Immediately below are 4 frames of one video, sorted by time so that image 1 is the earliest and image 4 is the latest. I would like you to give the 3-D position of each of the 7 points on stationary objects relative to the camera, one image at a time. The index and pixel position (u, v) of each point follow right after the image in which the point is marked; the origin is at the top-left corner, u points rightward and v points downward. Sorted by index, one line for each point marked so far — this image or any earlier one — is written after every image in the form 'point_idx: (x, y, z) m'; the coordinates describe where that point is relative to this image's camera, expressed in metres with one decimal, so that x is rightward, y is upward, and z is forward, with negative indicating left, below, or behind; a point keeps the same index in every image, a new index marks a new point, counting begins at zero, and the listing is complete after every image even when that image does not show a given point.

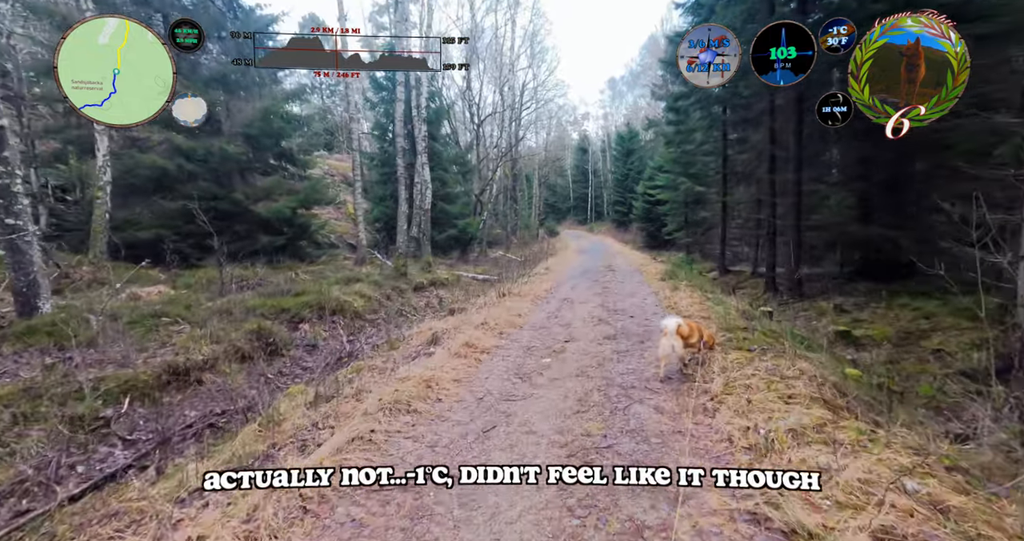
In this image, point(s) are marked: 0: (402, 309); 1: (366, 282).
0: (-2.7, -1.1, +11.1) m
1: (-4.1, -0.4, +13.0) m
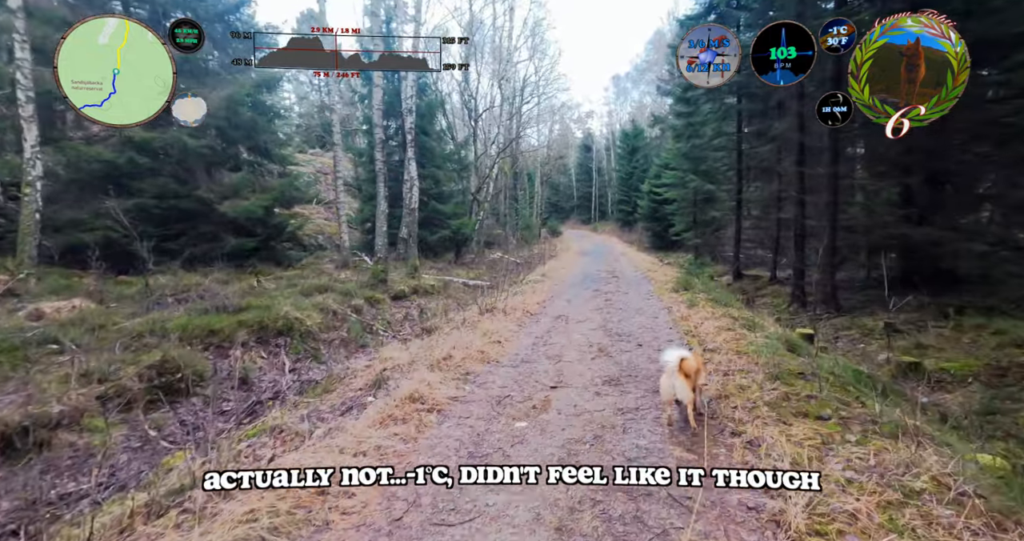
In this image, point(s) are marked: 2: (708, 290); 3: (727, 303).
0: (-2.9, -1.2, +9.5) m
1: (-4.3, -0.6, +11.4) m
2: (+4.4, -0.4, +10.3) m
3: (+4.0, -0.6, +8.5) m
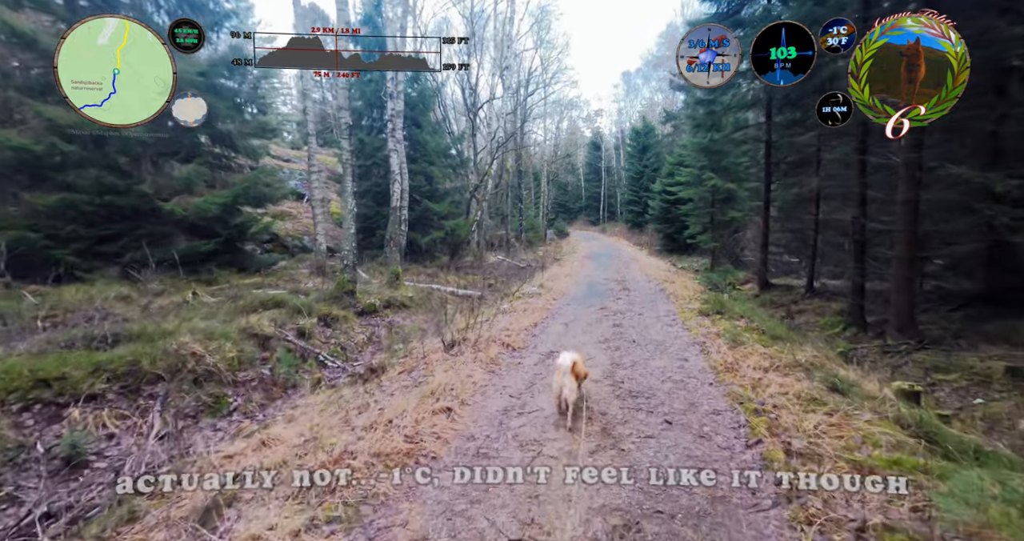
0: (-3.2, -1.5, +7.4) m
1: (-4.6, -0.8, +9.4) m
2: (+4.1, -0.7, +8.1) m
3: (+3.7, -0.9, +6.3) m
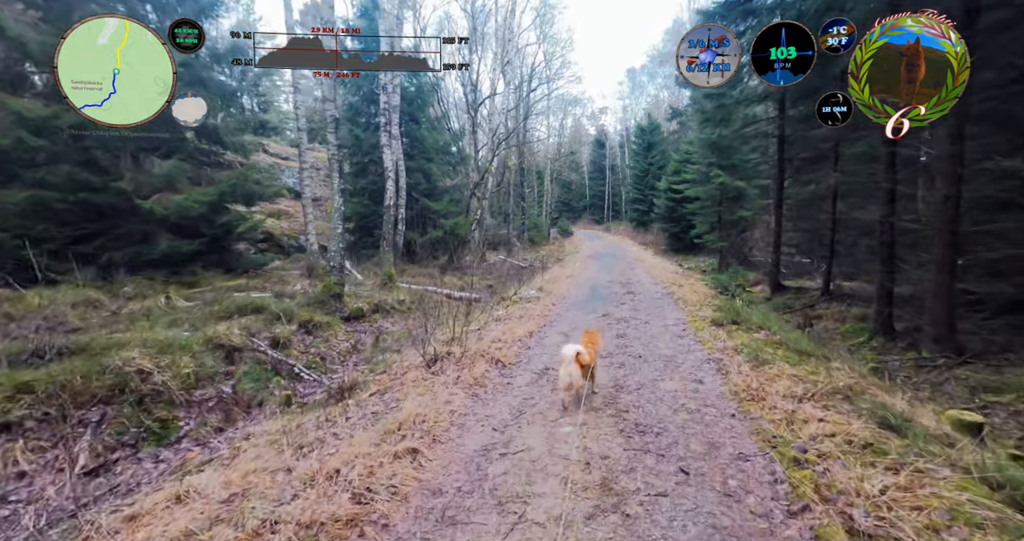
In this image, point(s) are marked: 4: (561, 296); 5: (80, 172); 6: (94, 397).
0: (-3.3, -1.5, +6.7) m
1: (-4.7, -0.8, +8.7) m
2: (+4.0, -0.8, +7.3) m
3: (+3.6, -1.0, +5.6) m
4: (+1.2, -0.6, +11.3) m
5: (-10.3, +2.3, +11.0) m
6: (-4.3, -1.3, +4.7) m
